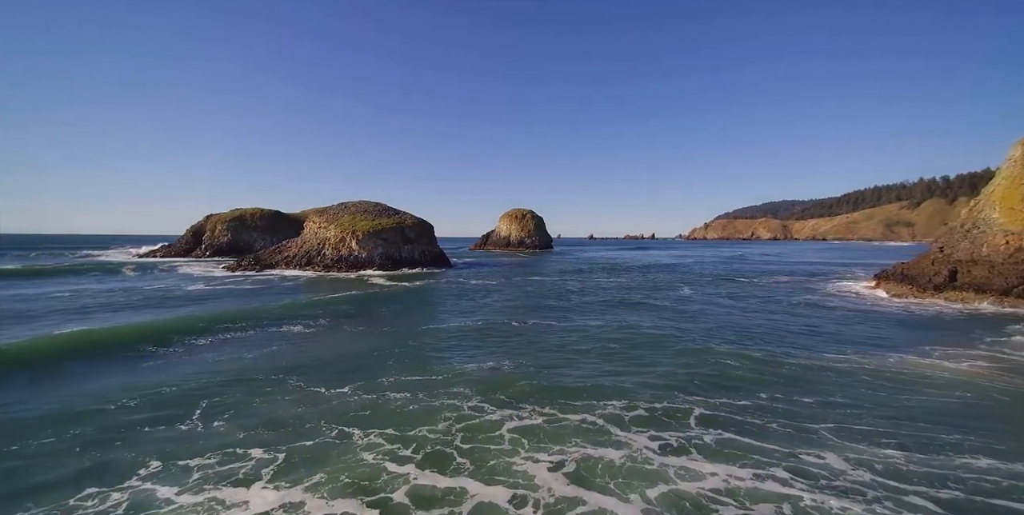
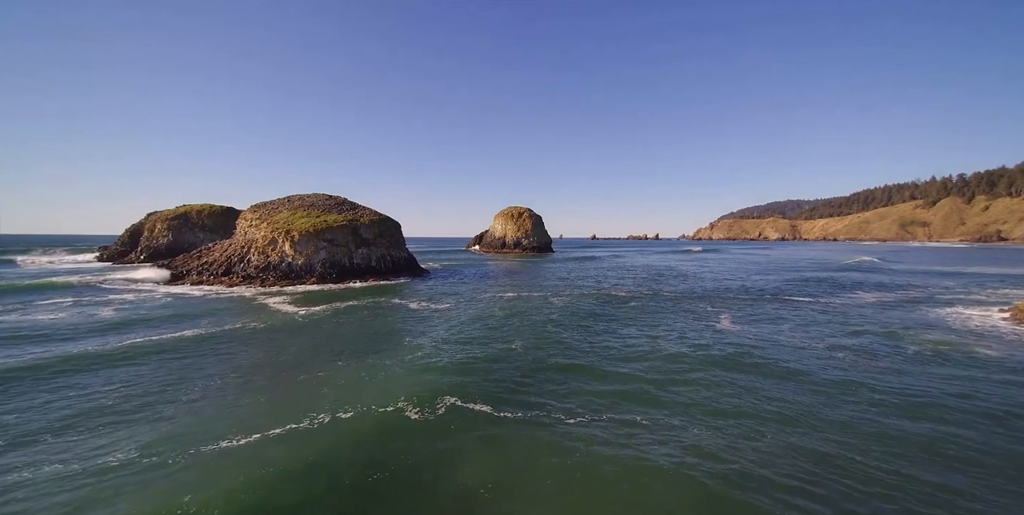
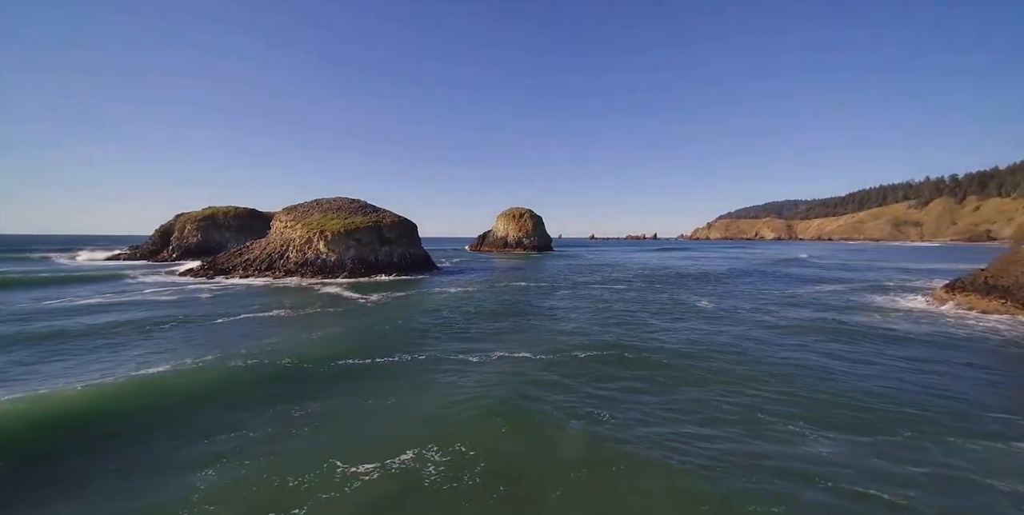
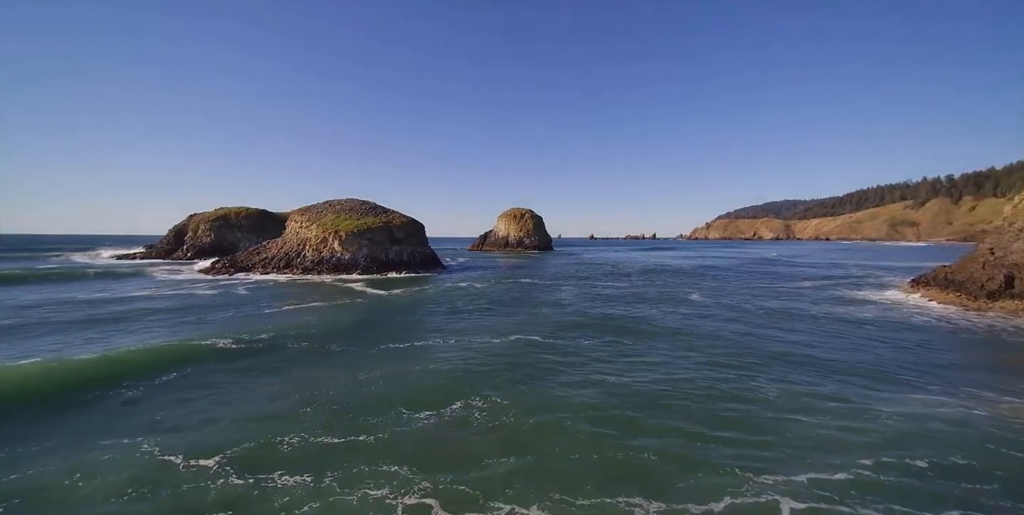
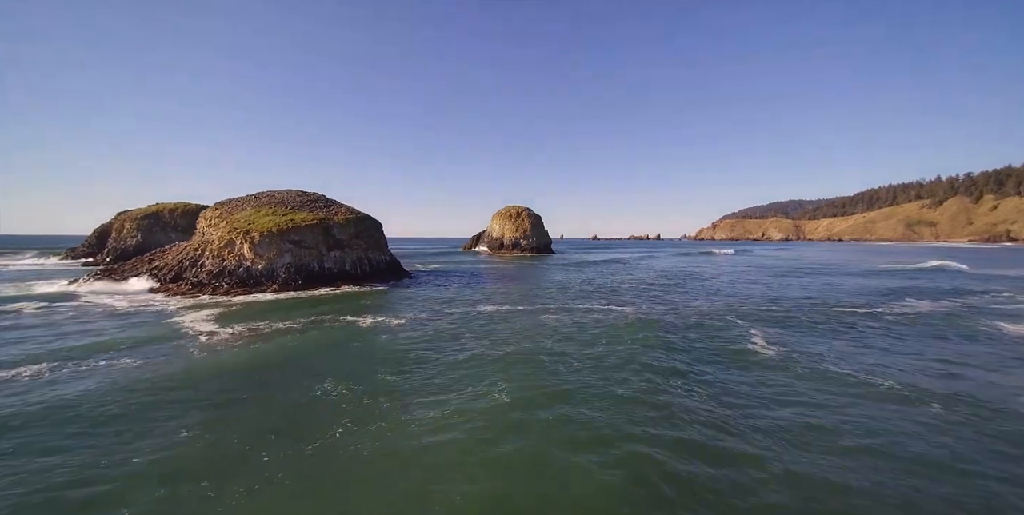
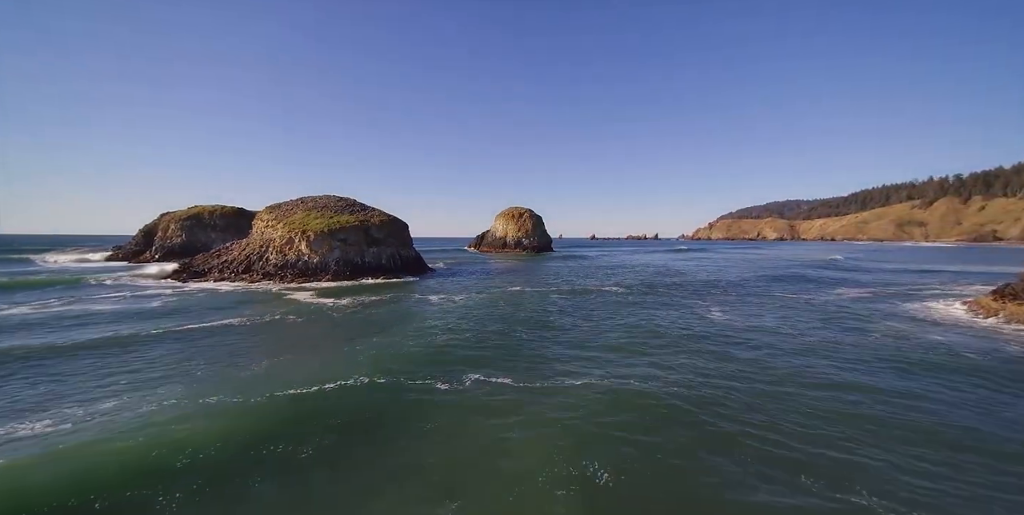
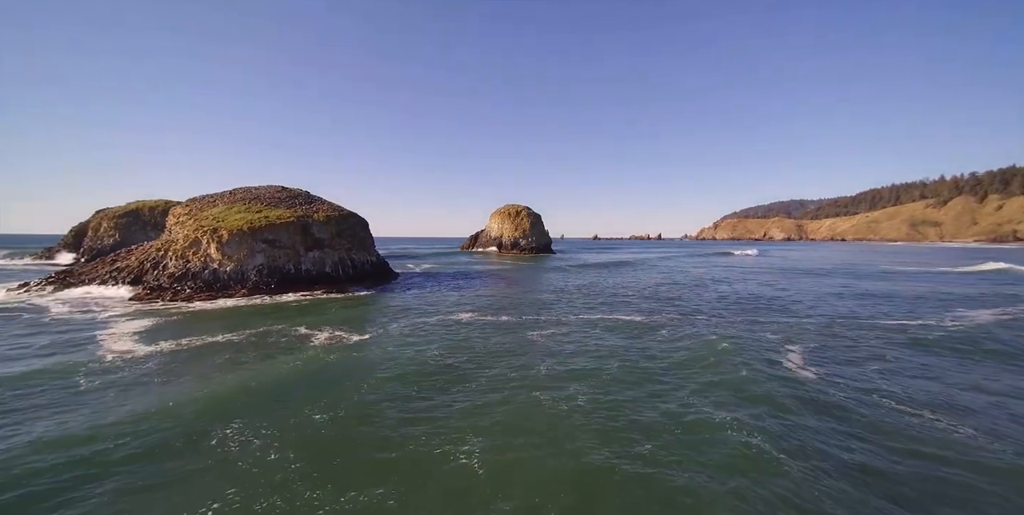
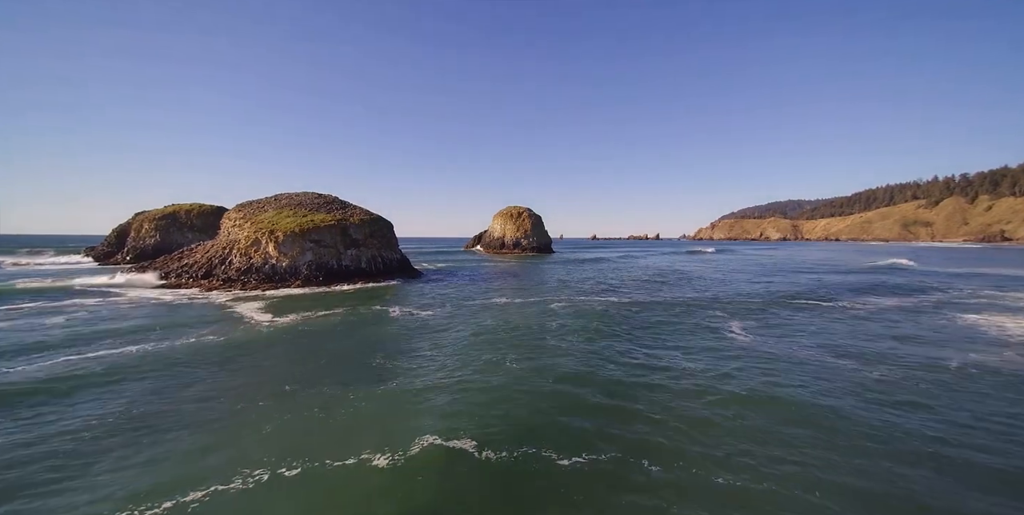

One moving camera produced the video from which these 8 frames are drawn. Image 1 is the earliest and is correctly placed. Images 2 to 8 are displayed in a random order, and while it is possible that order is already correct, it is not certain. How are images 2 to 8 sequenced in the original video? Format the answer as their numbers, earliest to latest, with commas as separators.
4, 3, 6, 2, 8, 5, 7
